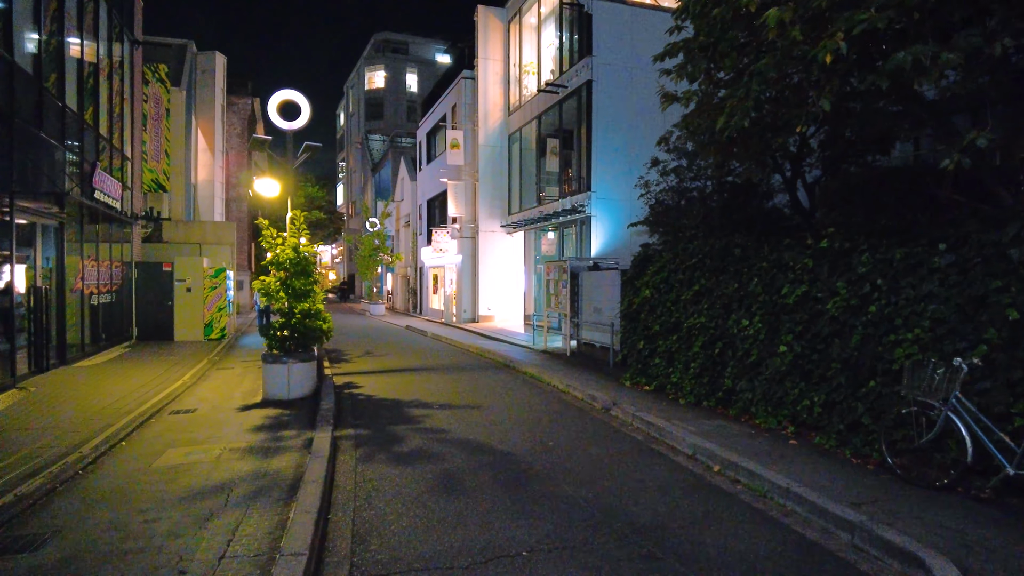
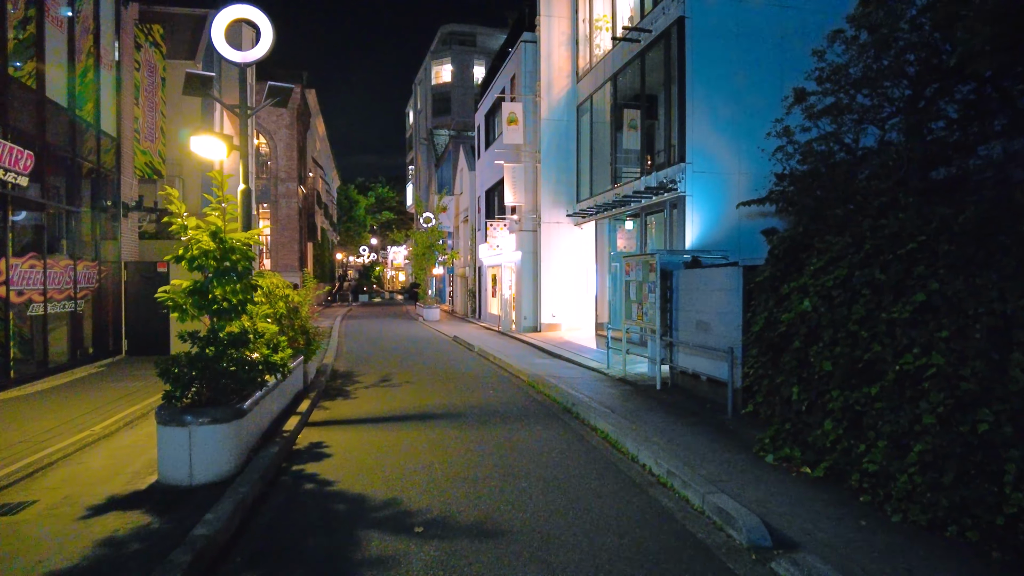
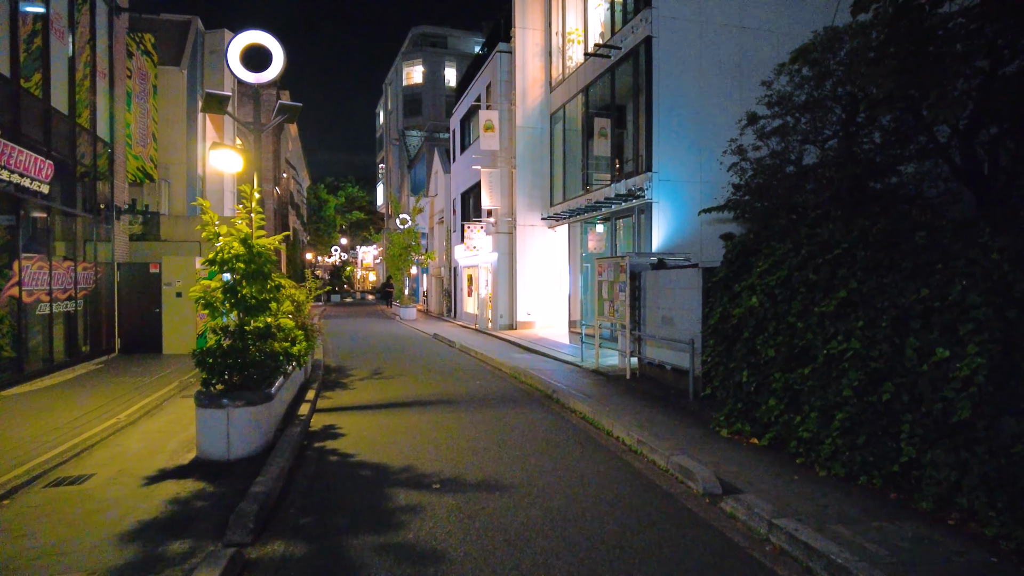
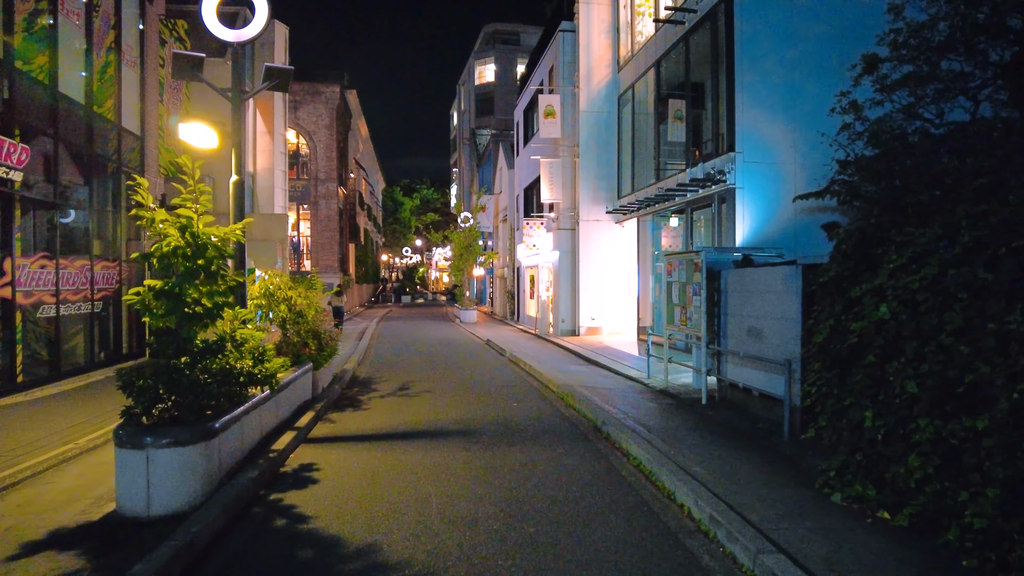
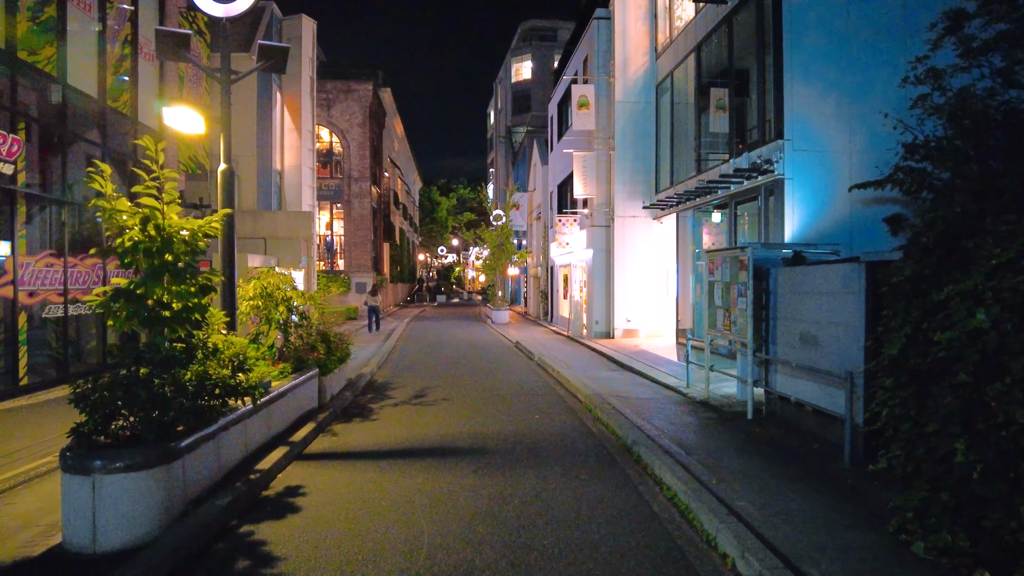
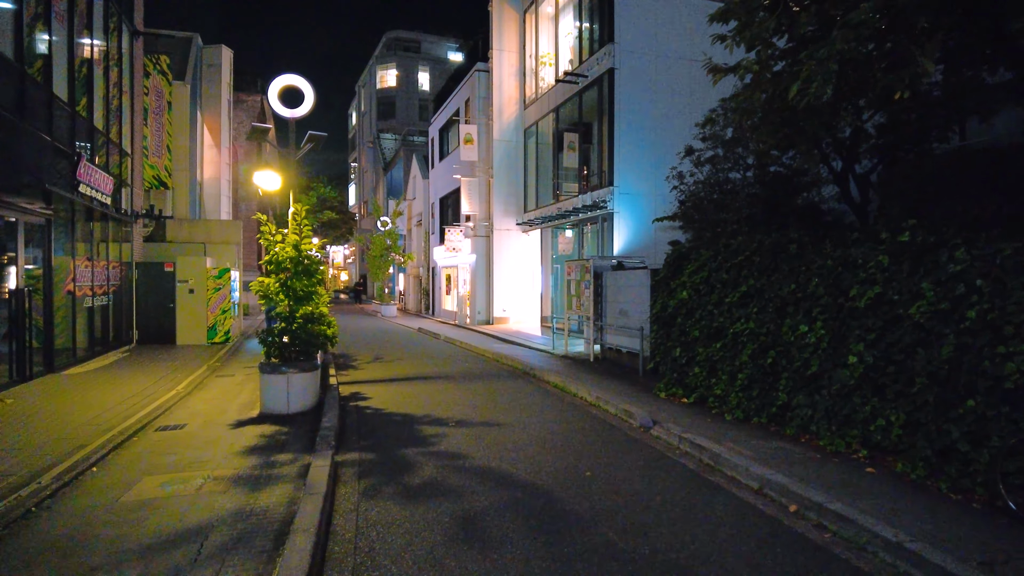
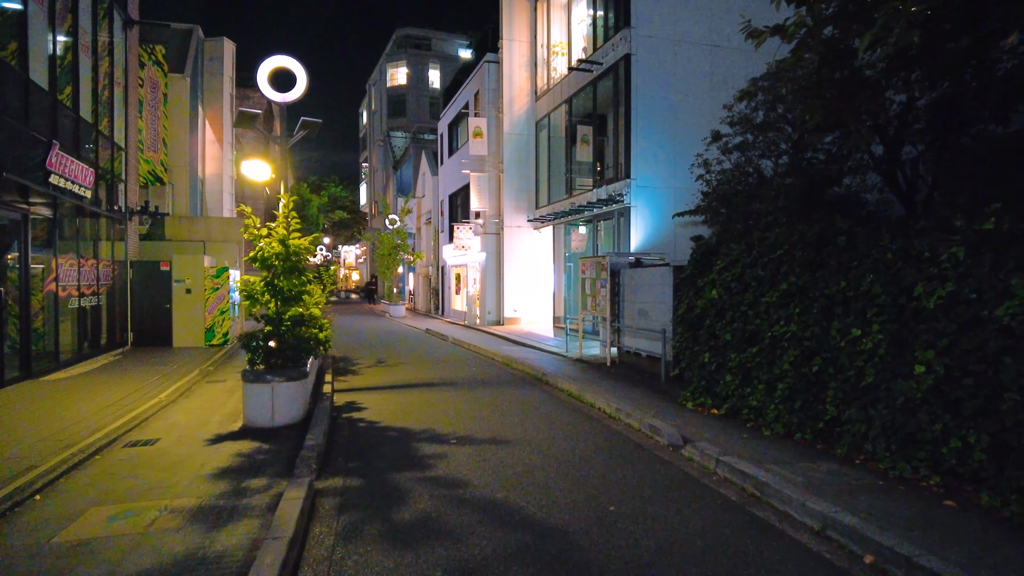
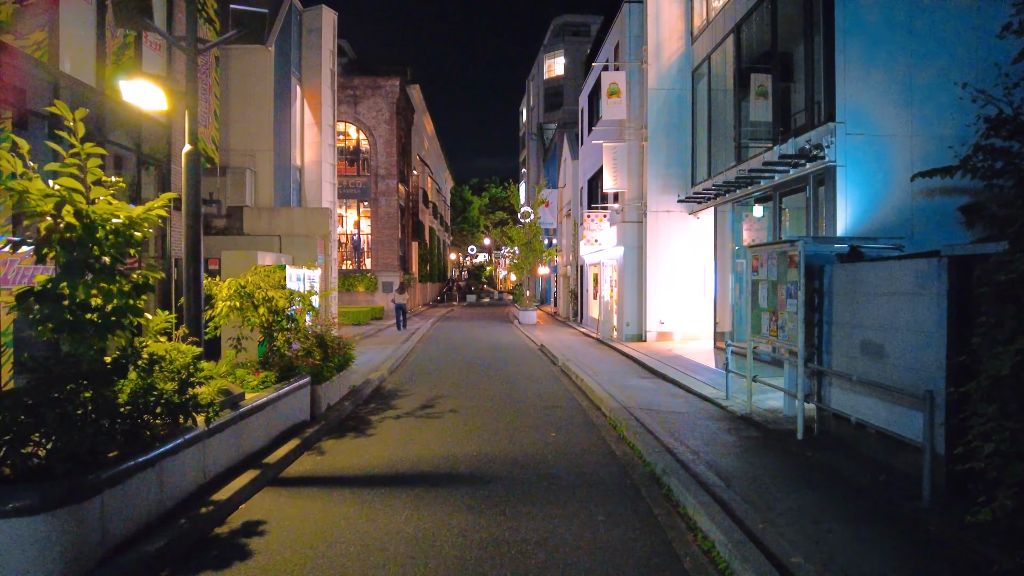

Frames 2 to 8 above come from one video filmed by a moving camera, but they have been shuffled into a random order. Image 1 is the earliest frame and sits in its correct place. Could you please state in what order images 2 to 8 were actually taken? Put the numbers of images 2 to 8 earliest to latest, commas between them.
6, 7, 3, 2, 4, 5, 8
